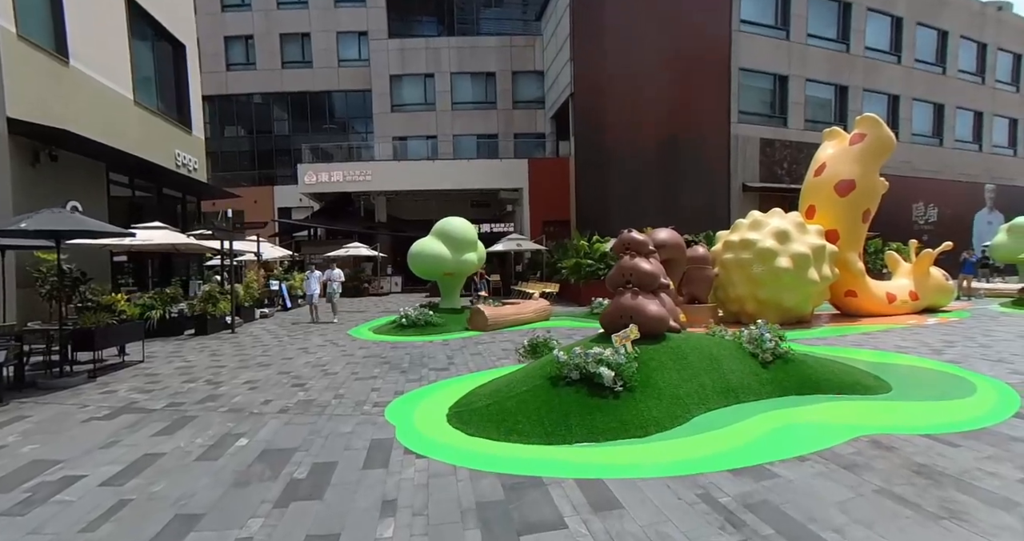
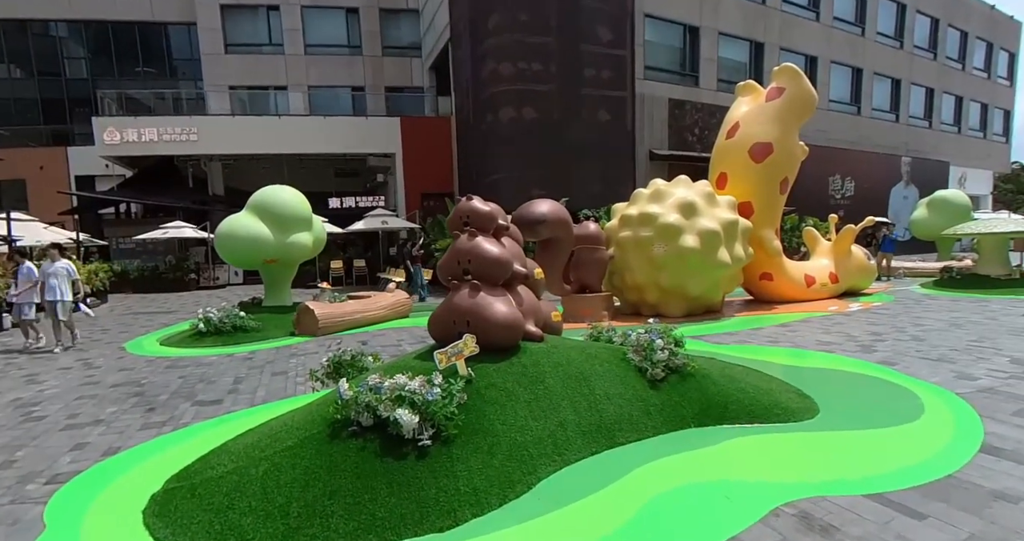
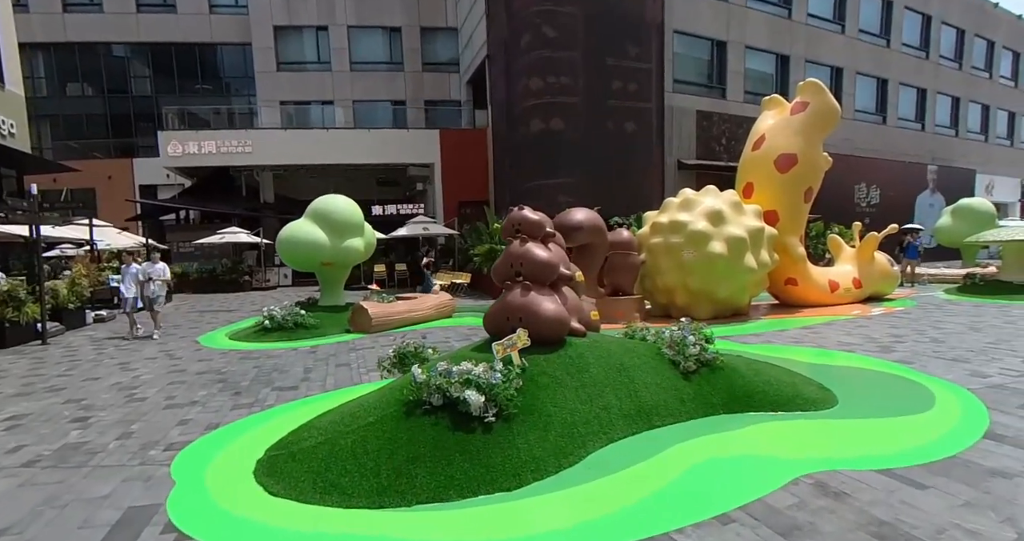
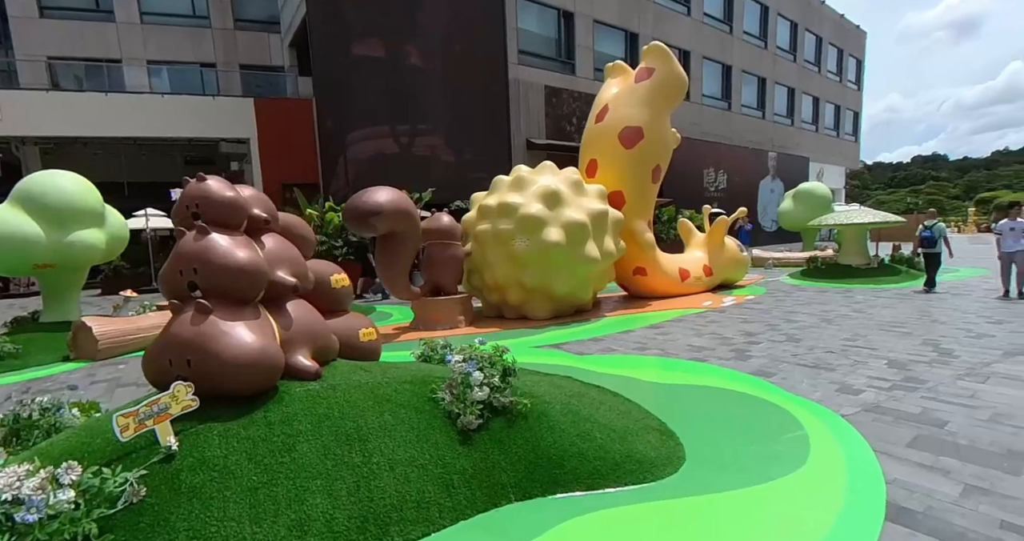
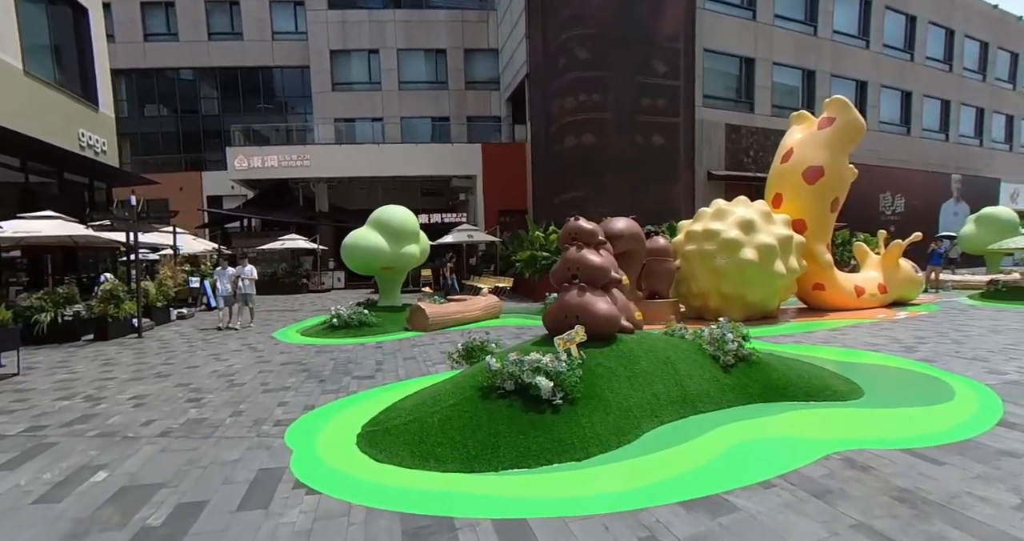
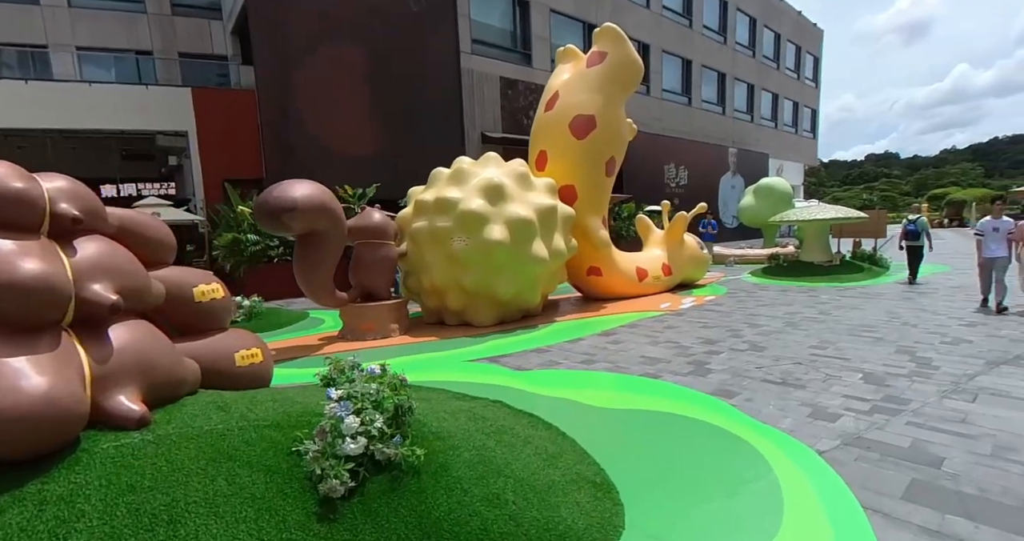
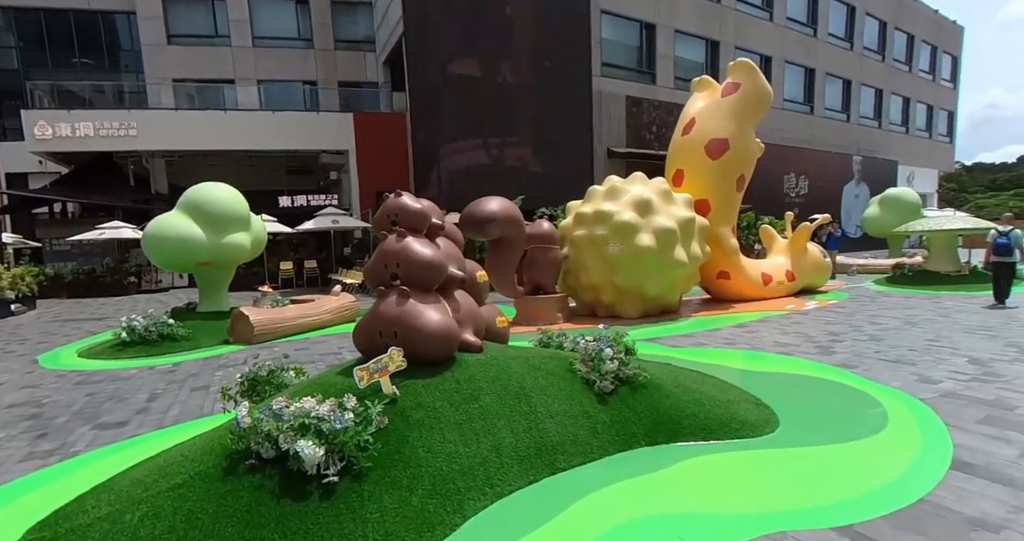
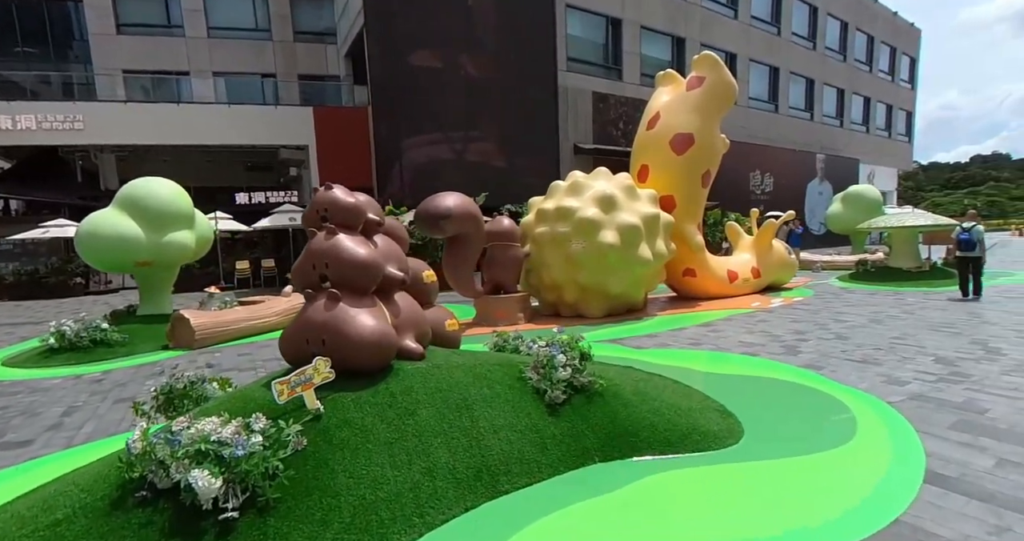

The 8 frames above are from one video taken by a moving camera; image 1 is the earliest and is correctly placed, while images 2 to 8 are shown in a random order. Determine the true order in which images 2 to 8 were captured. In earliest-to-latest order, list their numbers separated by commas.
5, 3, 2, 7, 8, 4, 6
